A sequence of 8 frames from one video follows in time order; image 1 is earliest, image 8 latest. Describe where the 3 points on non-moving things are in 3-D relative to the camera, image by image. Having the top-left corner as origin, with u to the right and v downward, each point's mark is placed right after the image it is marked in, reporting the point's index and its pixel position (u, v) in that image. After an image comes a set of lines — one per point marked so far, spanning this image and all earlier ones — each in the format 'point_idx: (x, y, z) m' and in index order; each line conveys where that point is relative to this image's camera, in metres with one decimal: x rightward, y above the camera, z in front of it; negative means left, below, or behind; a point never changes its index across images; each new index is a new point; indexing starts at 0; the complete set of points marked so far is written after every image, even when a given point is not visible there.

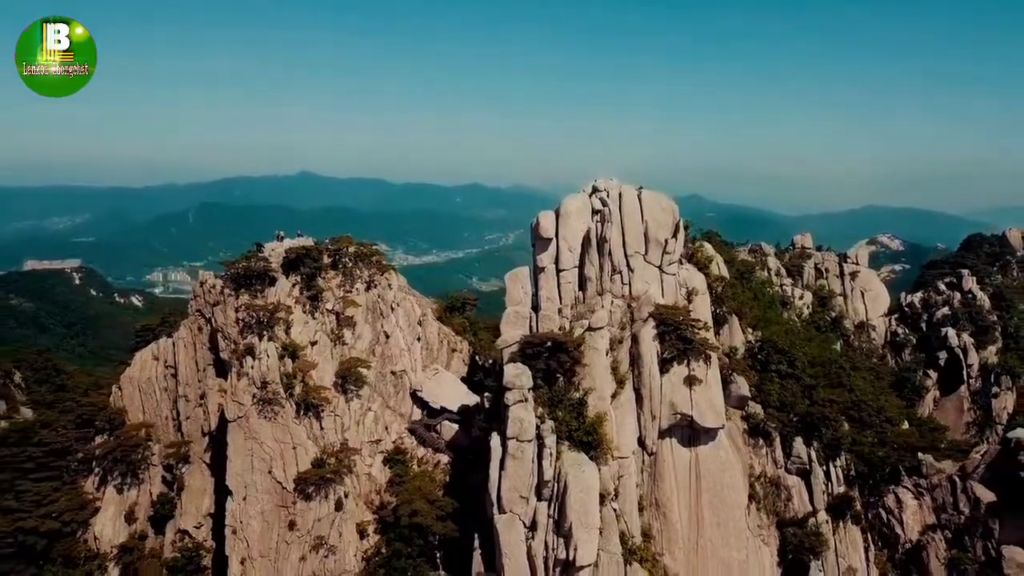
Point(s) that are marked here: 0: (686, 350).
0: (+3.3, -1.1, +15.0) m
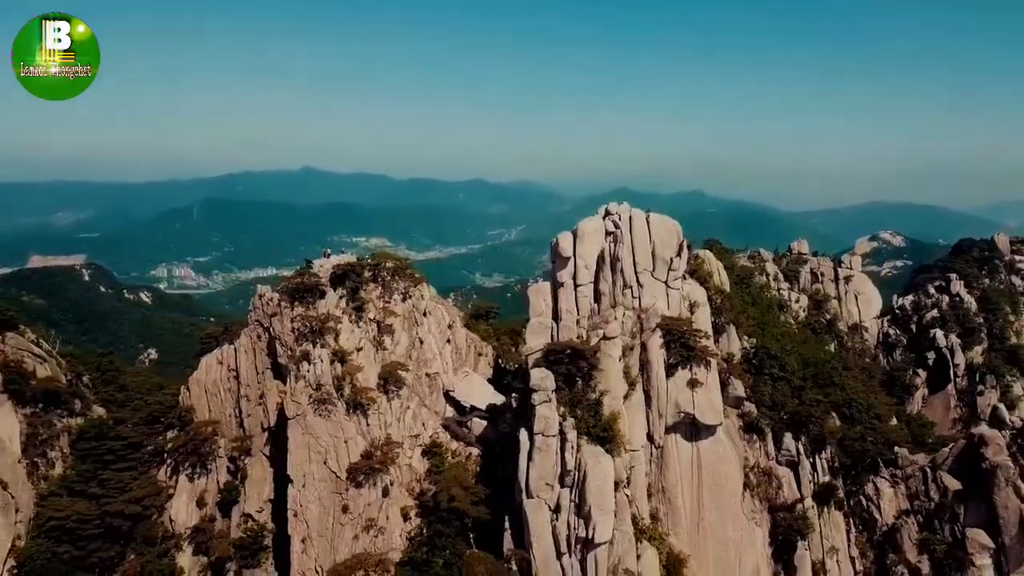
0: (+3.7, -1.3, +16.5) m
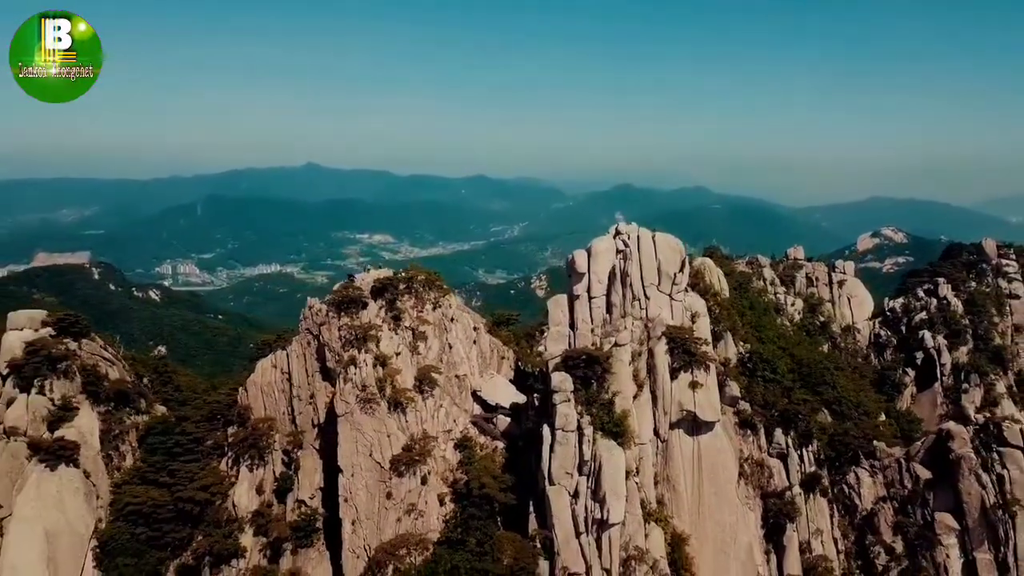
0: (+4.1, -1.5, +18.2) m
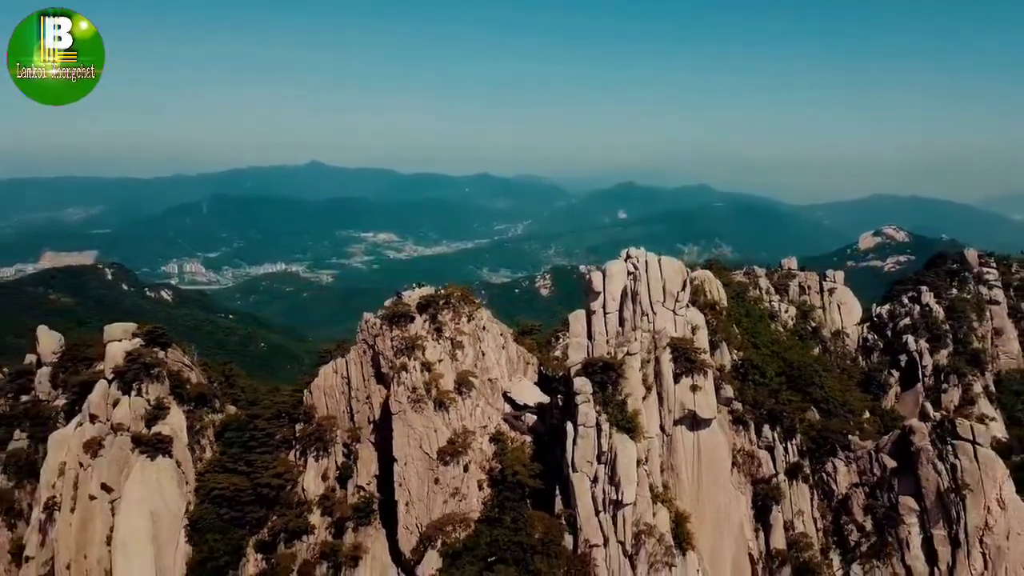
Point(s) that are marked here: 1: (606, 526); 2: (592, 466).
0: (+4.7, -1.8, +20.7) m
1: (+1.7, -4.8, +16.5) m
2: (+1.7, -4.0, +18.1) m
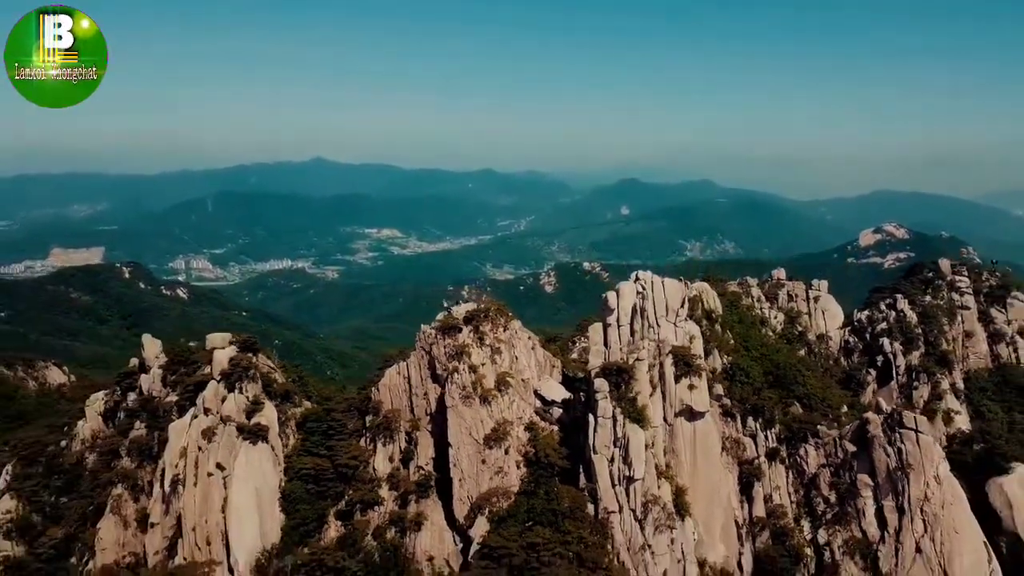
0: (+5.5, -2.3, +24.7) m
1: (+2.5, -5.3, +20.5) m
2: (+2.5, -4.5, +22.0) m
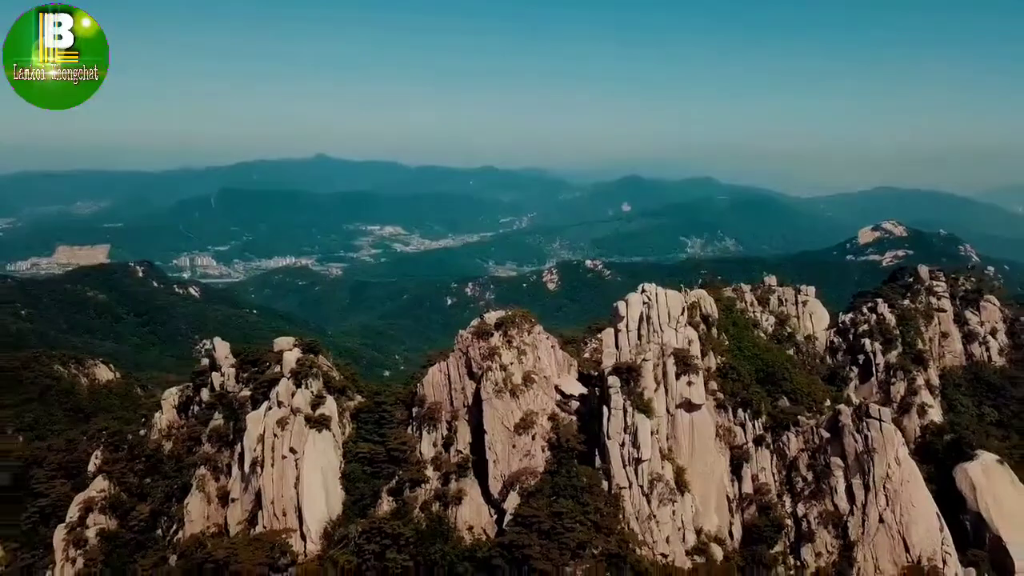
0: (+6.3, -2.6, +28.4) m
1: (+3.3, -5.6, +24.2) m
2: (+3.3, -4.8, +25.8) m
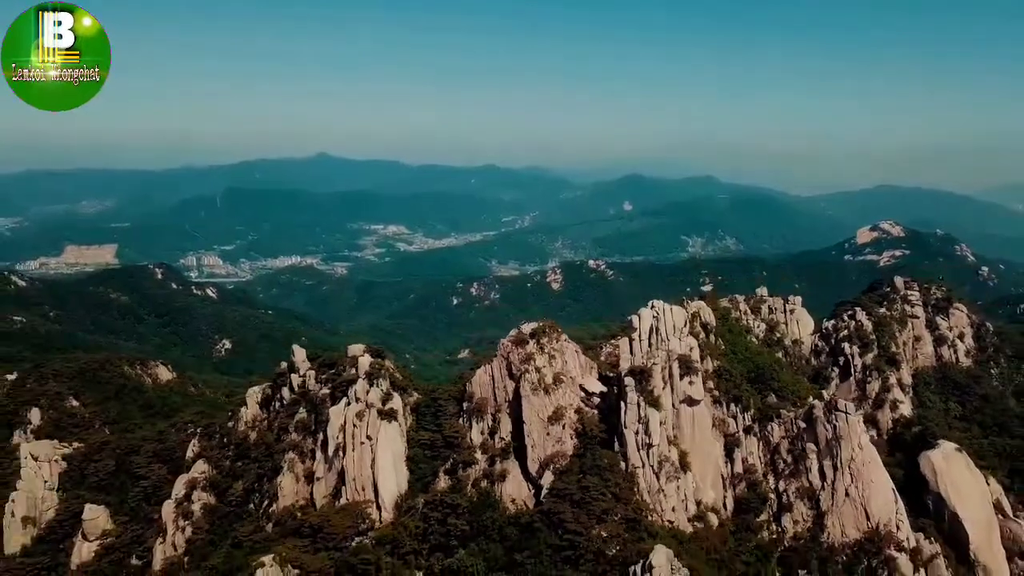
0: (+7.6, -3.2, +33.9) m
1: (+4.6, -6.3, +29.7) m
2: (+4.6, -5.4, +31.3) m
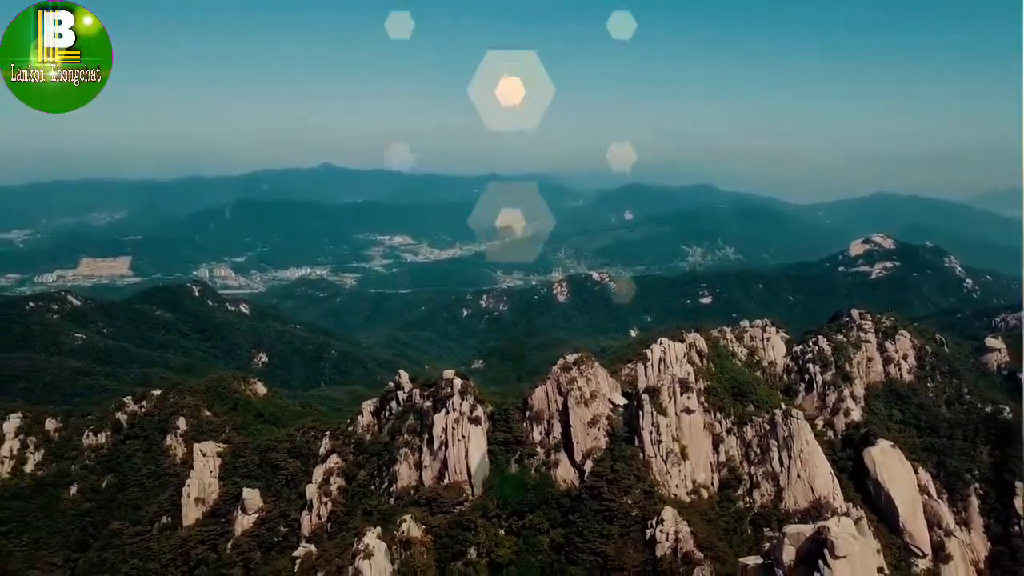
0: (+10.2, -5.5, +46.4) m
1: (+7.3, -8.5, +42.2) m
2: (+7.2, -7.7, +43.8) m
